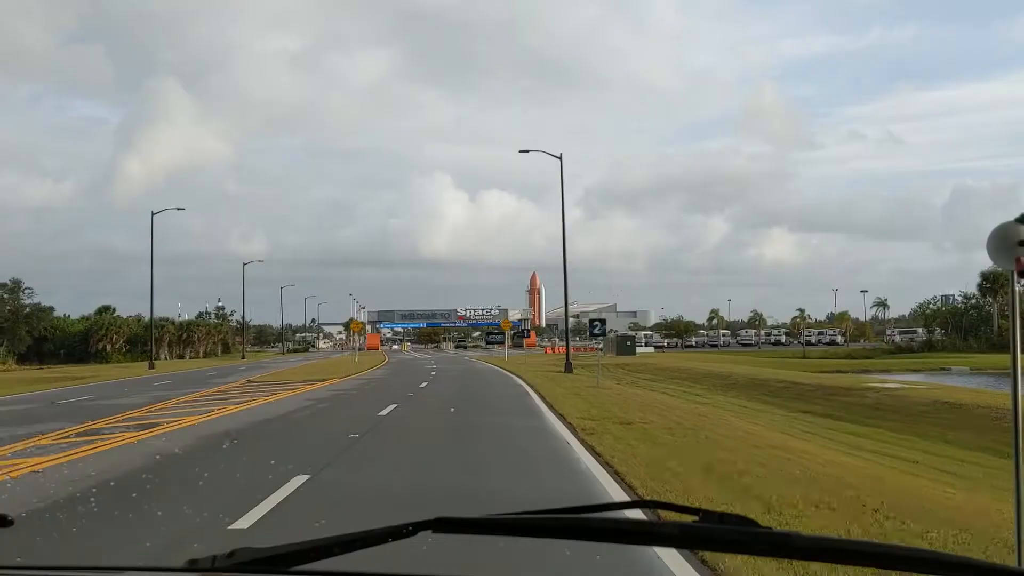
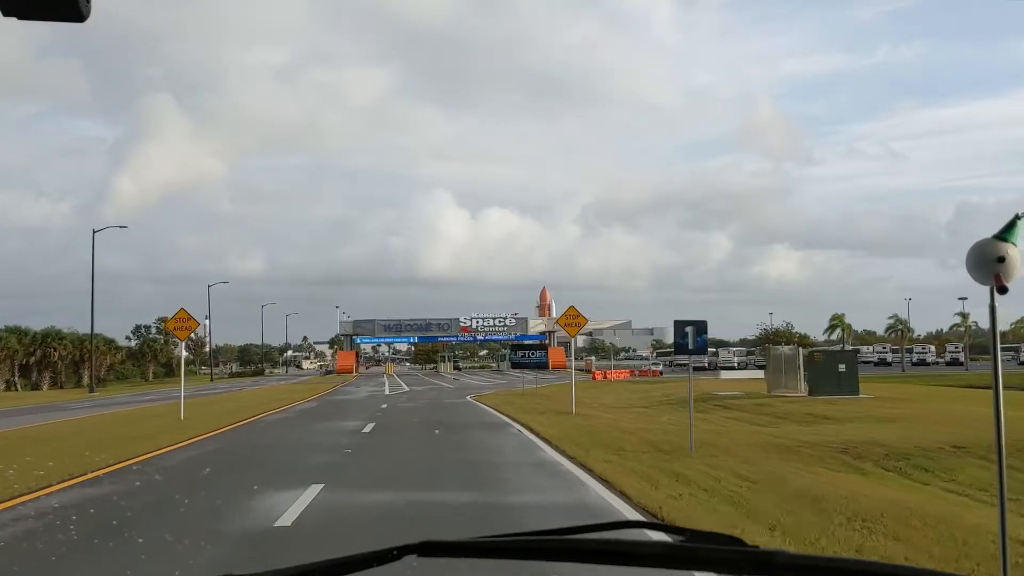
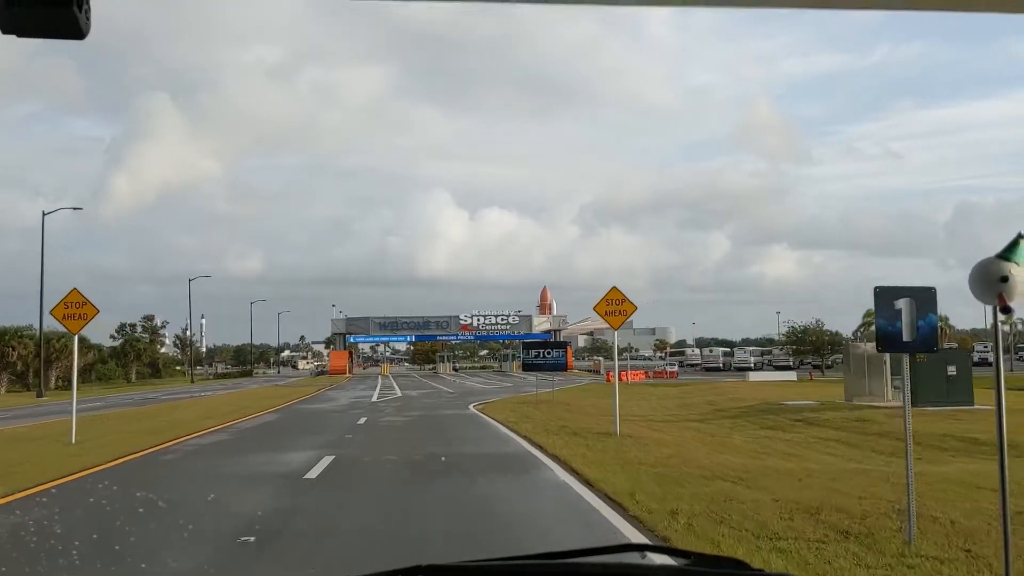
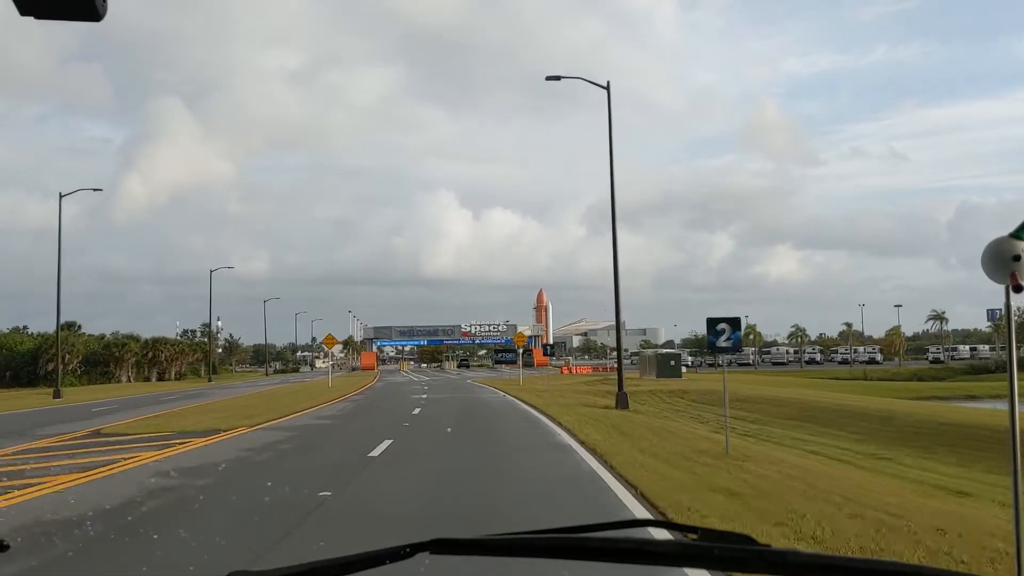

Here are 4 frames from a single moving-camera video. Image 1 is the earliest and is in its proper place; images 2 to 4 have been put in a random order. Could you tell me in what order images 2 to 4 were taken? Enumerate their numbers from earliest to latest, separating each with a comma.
4, 2, 3
